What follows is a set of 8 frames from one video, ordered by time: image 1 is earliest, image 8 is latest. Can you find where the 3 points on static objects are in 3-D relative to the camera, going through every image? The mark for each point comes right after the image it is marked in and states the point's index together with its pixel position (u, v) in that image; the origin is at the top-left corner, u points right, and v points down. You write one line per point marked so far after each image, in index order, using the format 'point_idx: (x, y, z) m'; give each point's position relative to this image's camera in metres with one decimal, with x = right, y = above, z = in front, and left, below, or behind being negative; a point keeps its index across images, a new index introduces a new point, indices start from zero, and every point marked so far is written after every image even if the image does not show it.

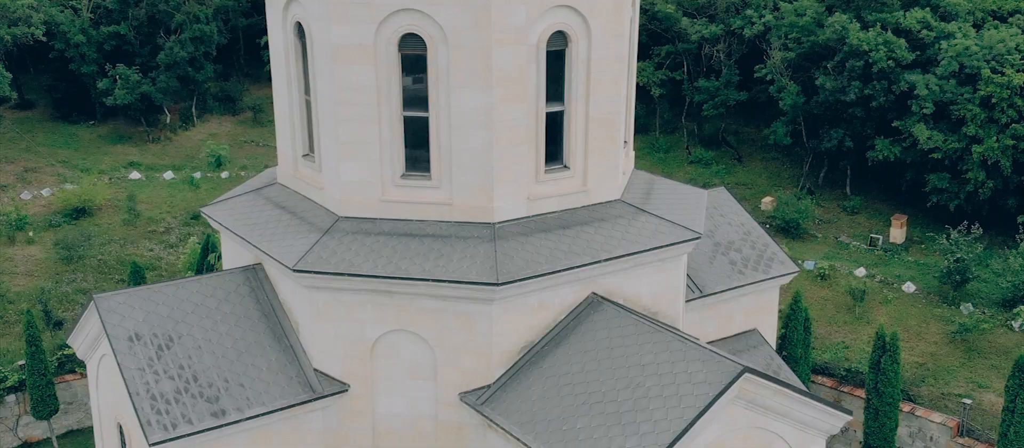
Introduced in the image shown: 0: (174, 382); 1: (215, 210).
0: (-3.9, -1.8, +8.8) m
1: (-4.2, 0.0, +11.4) m
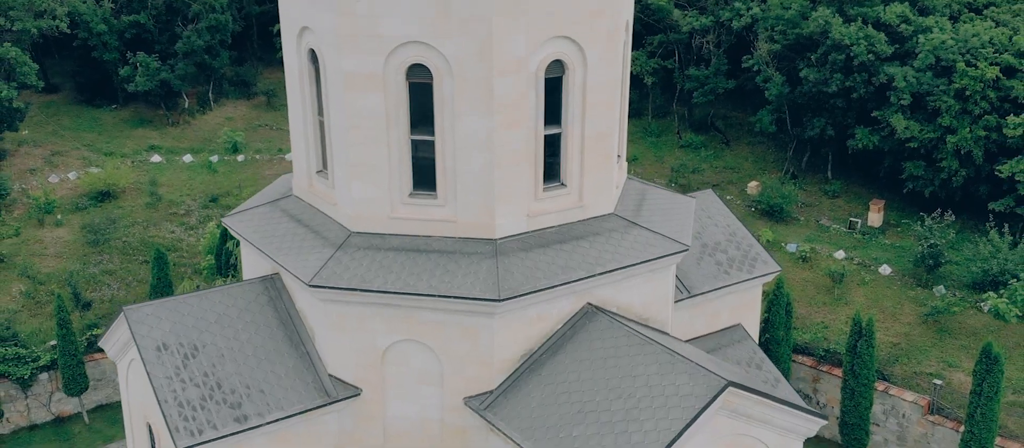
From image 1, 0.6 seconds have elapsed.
0: (-3.9, -2.0, +9.9) m
1: (-4.2, -0.1, +12.4) m
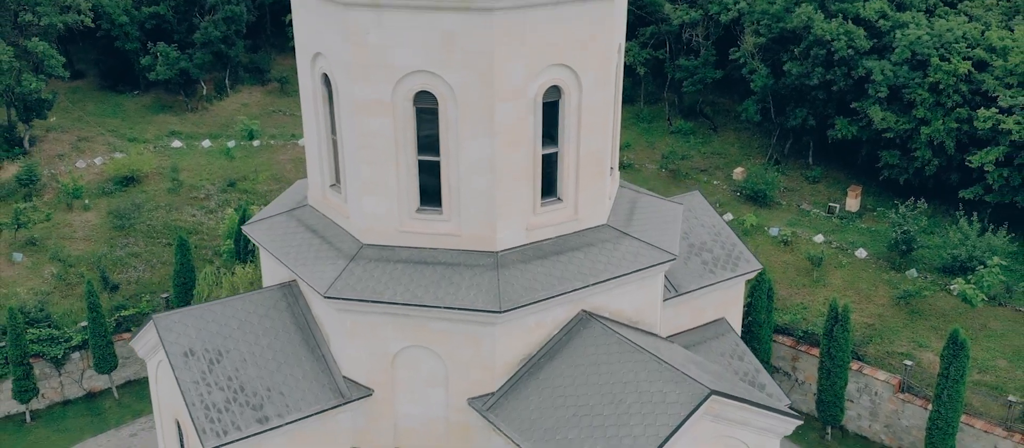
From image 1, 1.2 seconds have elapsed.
0: (-4.0, -2.3, +11.1) m
1: (-4.3, -0.2, +13.4) m
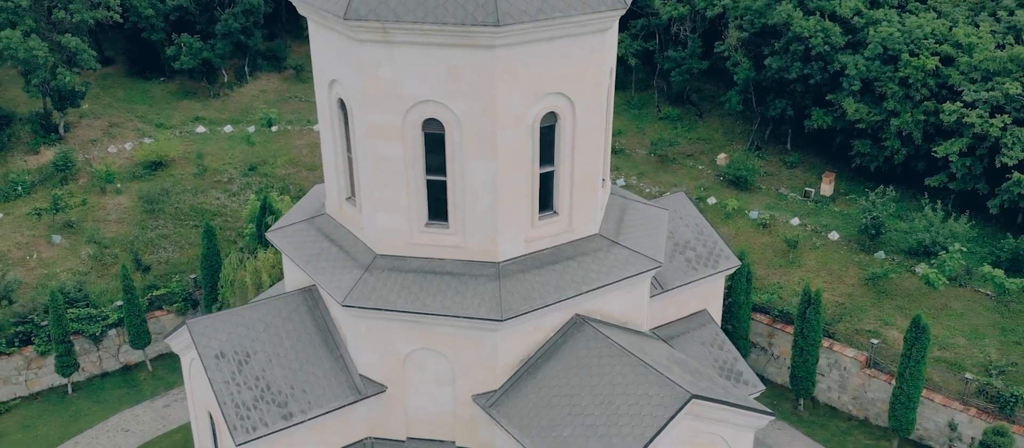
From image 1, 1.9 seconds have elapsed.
0: (-4.1, -2.6, +12.8) m
1: (-4.3, -0.2, +14.9) m
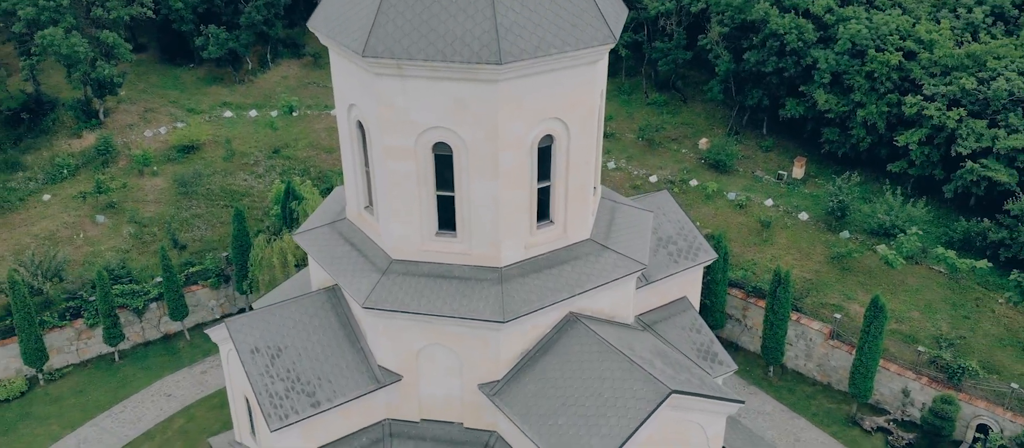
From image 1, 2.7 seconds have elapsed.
0: (-4.1, -2.9, +14.9) m
1: (-4.3, -0.3, +16.8) m
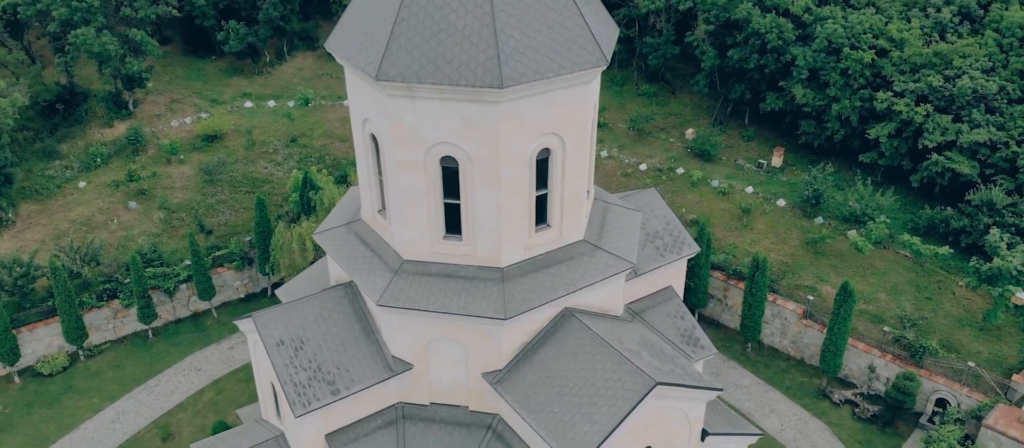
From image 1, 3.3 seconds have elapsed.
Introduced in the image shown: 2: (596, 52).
0: (-4.1, -3.0, +16.7) m
1: (-4.3, -0.3, +18.5) m
2: (+1.6, +3.4, +16.1) m
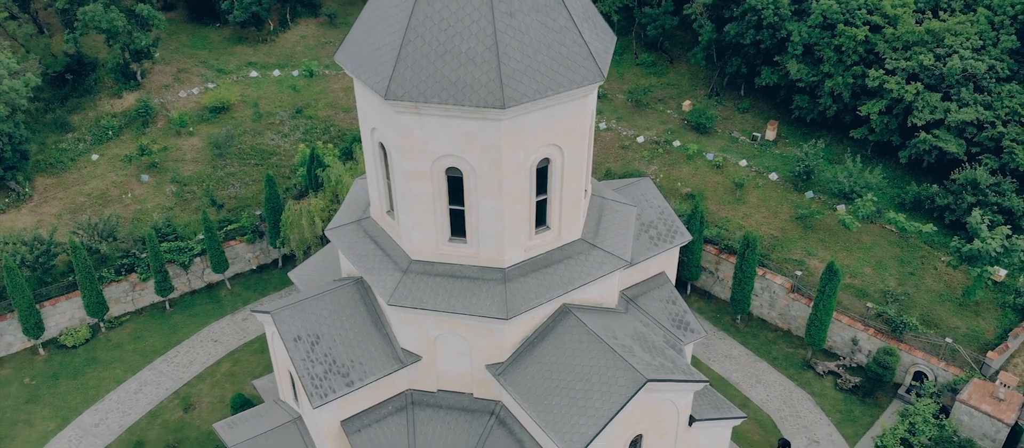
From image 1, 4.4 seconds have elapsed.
0: (-4.1, -3.1, +17.9) m
1: (-4.3, -0.3, +19.4) m
2: (+1.7, +3.2, +16.7) m
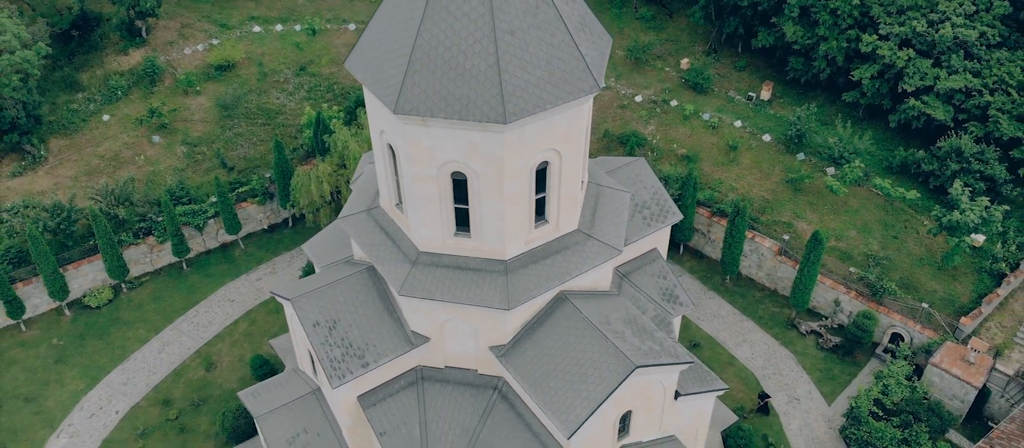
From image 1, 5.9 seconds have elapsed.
0: (-4.1, -3.0, +19.4) m
1: (-4.2, 0.0, +20.4) m
2: (+1.7, +3.0, +17.3) m
